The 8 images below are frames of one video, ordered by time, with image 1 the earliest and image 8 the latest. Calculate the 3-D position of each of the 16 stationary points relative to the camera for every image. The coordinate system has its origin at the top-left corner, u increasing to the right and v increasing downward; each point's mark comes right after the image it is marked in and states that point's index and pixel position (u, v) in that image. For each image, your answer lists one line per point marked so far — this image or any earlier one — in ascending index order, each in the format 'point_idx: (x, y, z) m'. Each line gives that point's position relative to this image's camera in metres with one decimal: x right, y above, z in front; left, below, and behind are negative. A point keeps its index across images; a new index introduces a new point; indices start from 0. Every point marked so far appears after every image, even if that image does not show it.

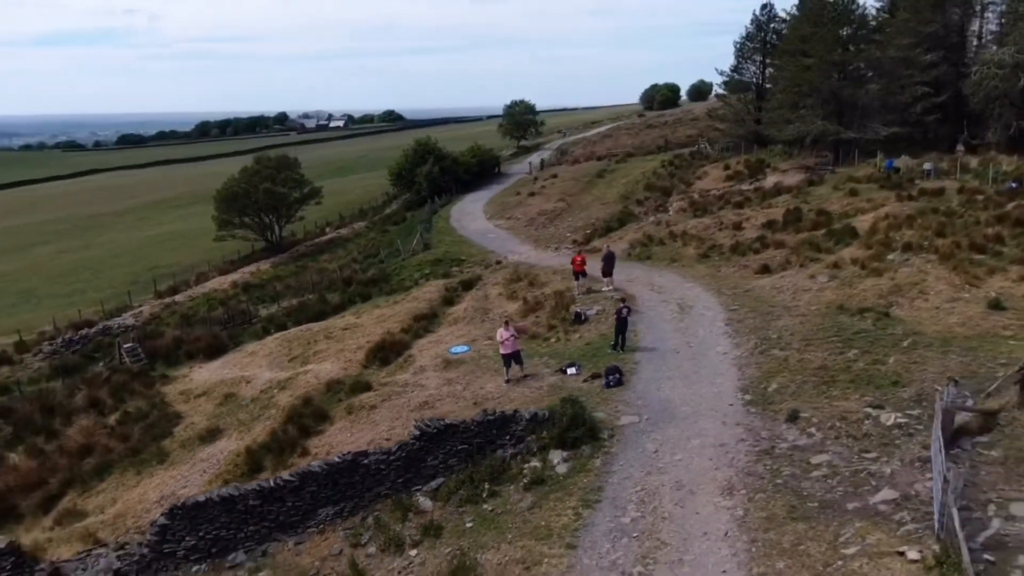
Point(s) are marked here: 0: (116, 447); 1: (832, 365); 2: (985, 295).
0: (-9.7, -3.8, +18.7) m
1: (+5.6, -1.4, +13.7) m
2: (+9.4, -0.2, +15.4) m
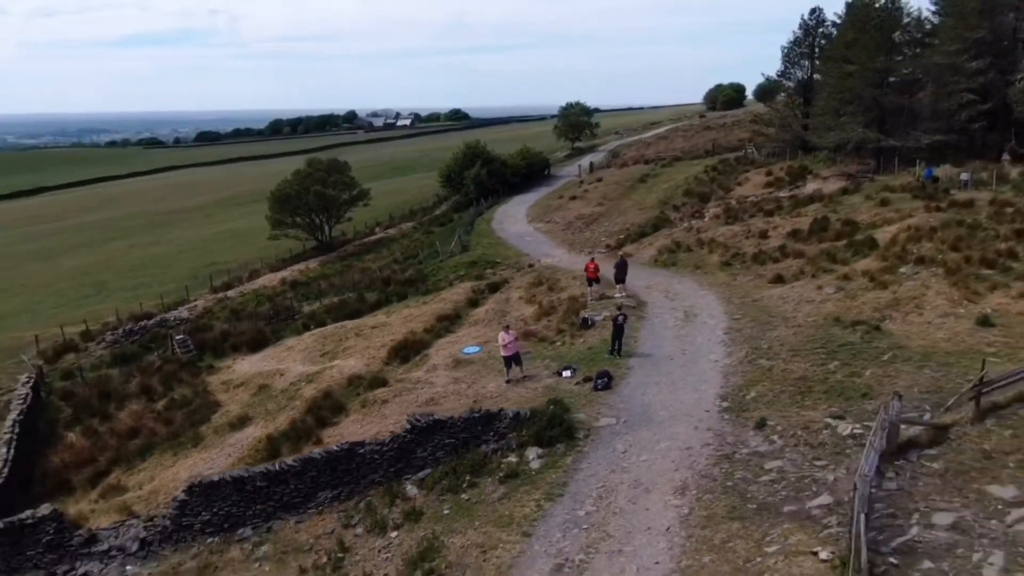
0: (-9.4, -3.8, +20.5) m
1: (+5.5, -1.6, +14.2) m
2: (+9.4, -0.5, +15.6) m
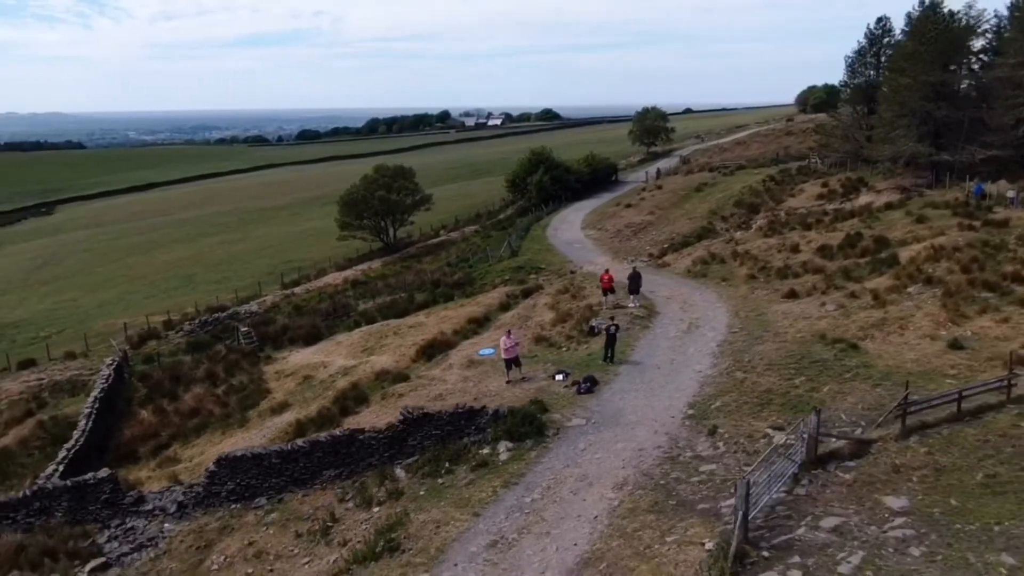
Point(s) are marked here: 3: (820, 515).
0: (-9.0, -3.7, +23.1) m
1: (+5.2, -2.0, +15.2) m
2: (+9.3, -1.0, +16.1) m
3: (+4.2, -3.1, +10.5) m
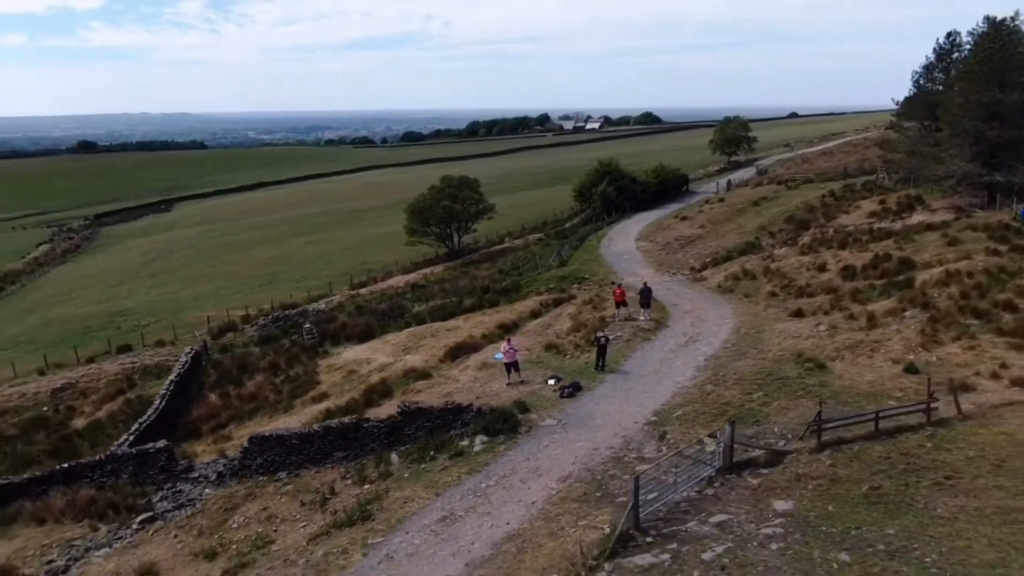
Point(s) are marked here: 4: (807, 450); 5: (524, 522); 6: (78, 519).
0: (-8.3, -3.7, +26.3) m
1: (+4.7, -2.4, +16.6) m
2: (+9.0, -1.6, +17.0) m
3: (+3.2, -3.5, +12.1) m
4: (+5.2, -2.8, +13.4) m
5: (+0.2, -3.9, +12.7) m
6: (-10.3, -5.4, +18.3) m
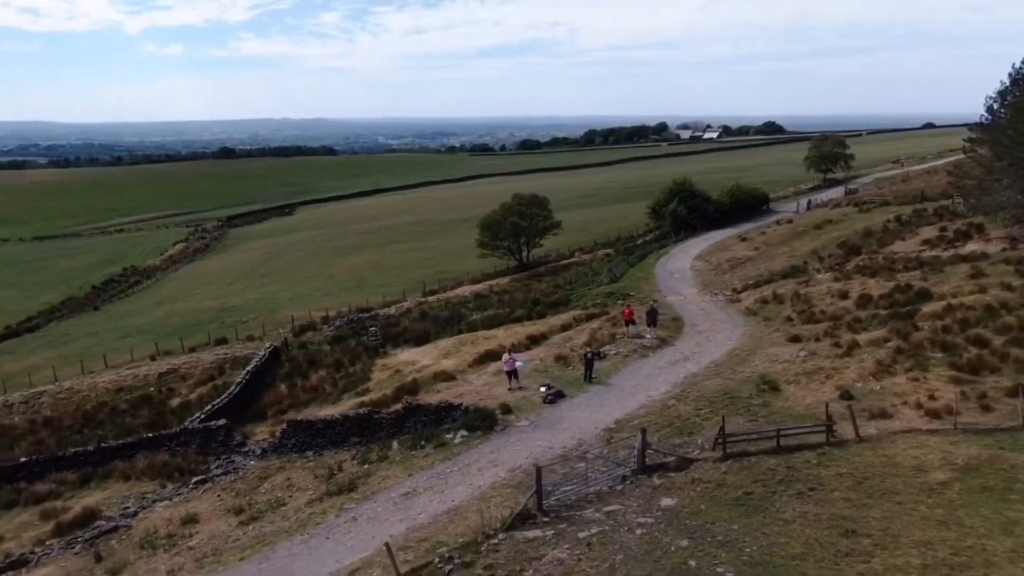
0: (-7.3, -4.0, +30.3) m
1: (+4.1, -3.1, +18.8) m
2: (+8.4, -2.4, +18.5) m
3: (+1.9, -4.1, +14.5) m
4: (+4.1, -3.5, +15.5) m
5: (-1.0, -4.3, +15.6) m
6: (-10.6, -5.6, +22.7) m
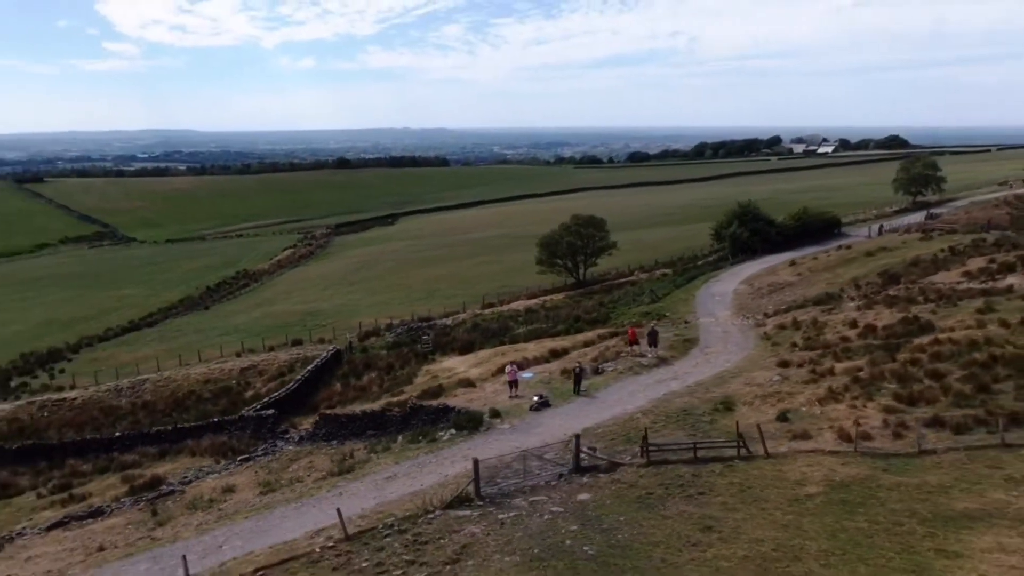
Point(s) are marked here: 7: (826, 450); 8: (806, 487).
0: (-6.3, -4.6, +34.3) m
1: (+3.5, -3.8, +21.3) m
2: (+7.7, -3.3, +20.4) m
3: (+0.6, -4.7, +17.4) m
4: (+2.9, -4.1, +18.1) m
5: (-2.1, -4.8, +18.9) m
6: (-10.6, -5.9, +27.2) m
7: (+7.2, -3.7, +17.6) m
8: (+6.0, -4.1, +15.8) m
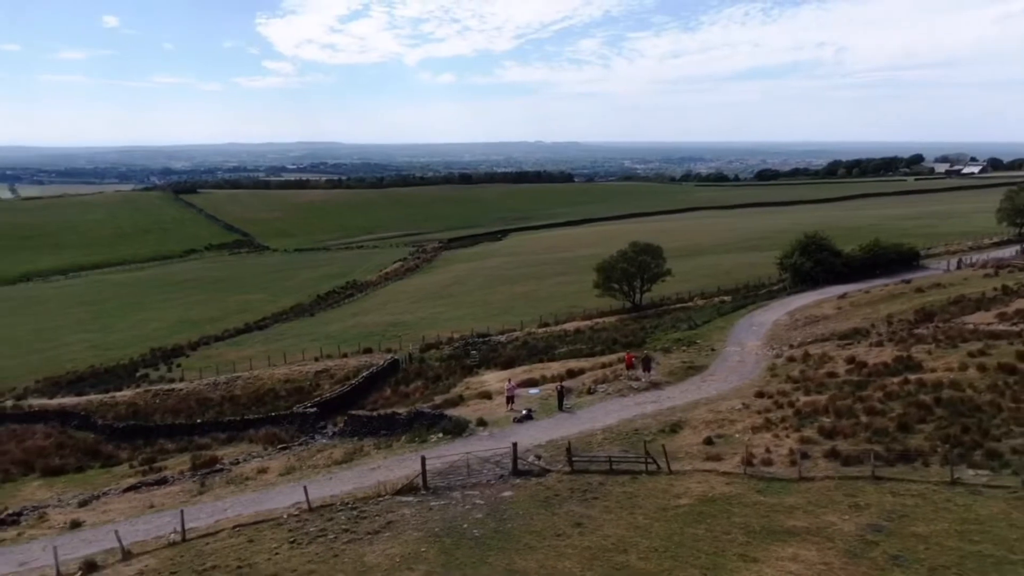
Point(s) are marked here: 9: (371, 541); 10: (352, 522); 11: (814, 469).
0: (-5.0, -5.5, +38.8) m
1: (+2.5, -4.9, +24.4) m
2: (+6.5, -4.5, +22.9) m
3: (-1.0, -5.5, +21.0) m
4: (+1.4, -5.1, +21.3) m
5: (-3.4, -5.6, +22.9) m
6: (-10.6, -6.5, +32.5) m
7: (+5.5, -4.8, +20.1) m
8: (+4.1, -5.1, +18.5) m
9: (-3.3, -5.8, +17.7) m
10: (-3.9, -5.8, +18.9) m
11: (+7.8, -4.6, +19.7) m
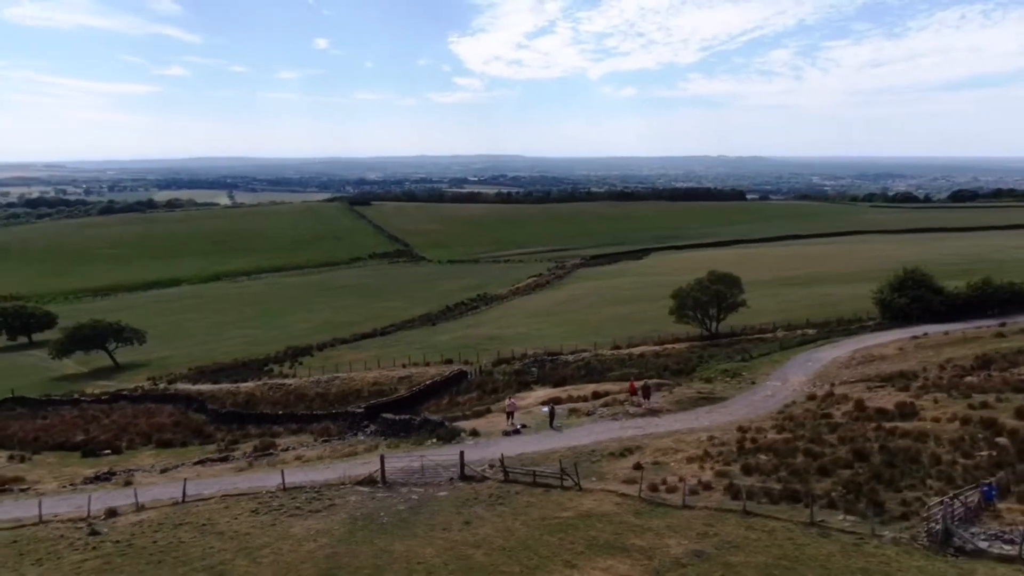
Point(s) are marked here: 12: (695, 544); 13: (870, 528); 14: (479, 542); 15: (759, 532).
0: (-2.9, -6.6, +42.9) m
1: (+1.3, -6.0, +27.2) m
2: (+4.9, -5.7, +24.8) m
3: (-2.9, -6.4, +24.7) m
4: (-0.5, -6.1, +24.4) m
5: (-4.9, -6.5, +27.1) m
6: (-9.7, -7.2, +38.0) m
7: (+3.3, -6.0, +22.4) m
8: (+1.5, -6.2, +21.1) m
9: (-5.9, -6.6, +21.9) m
10: (-6.3, -6.5, +23.3) m
11: (+5.4, -5.9, +21.4) m
12: (+4.4, -6.2, +18.5) m
13: (+8.8, -5.9, +18.8) m
14: (-0.8, -6.4, +19.2) m
15: (+6.1, -6.0, +19.0) m
